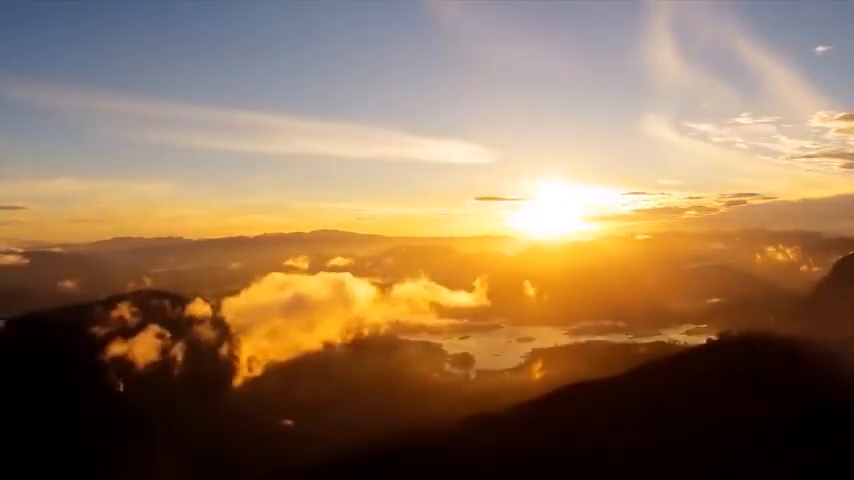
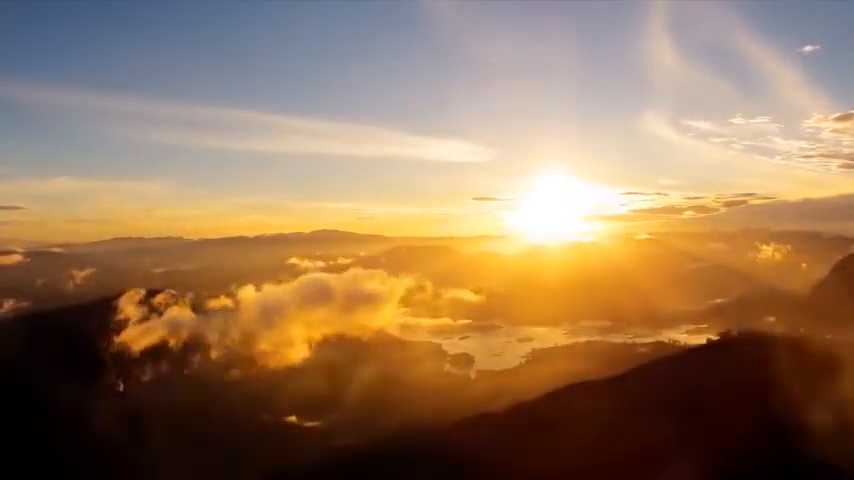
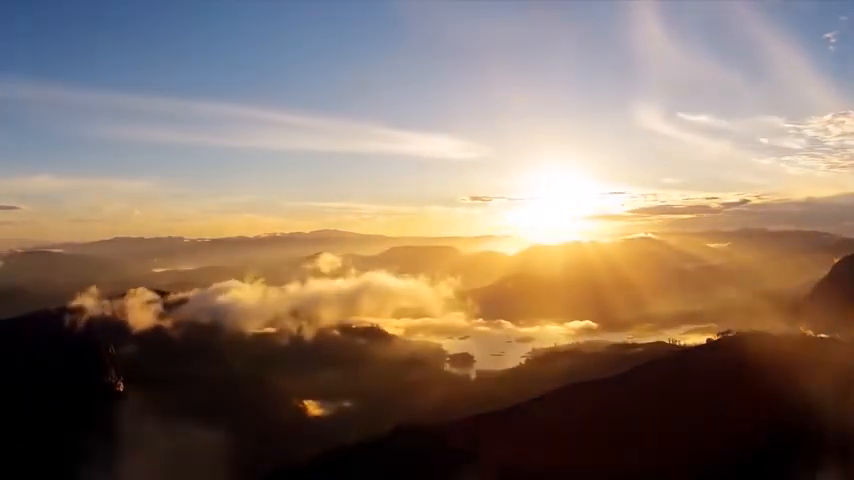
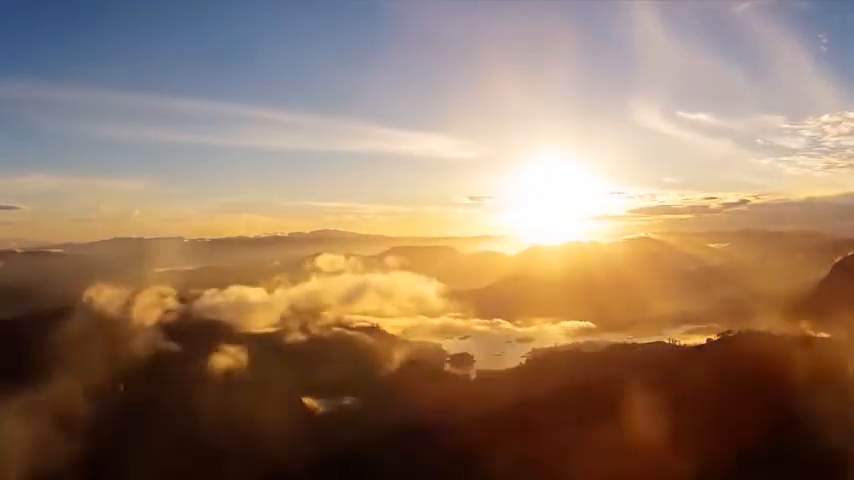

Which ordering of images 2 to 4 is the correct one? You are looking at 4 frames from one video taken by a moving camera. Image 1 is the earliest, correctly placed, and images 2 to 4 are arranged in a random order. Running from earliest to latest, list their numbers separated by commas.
2, 3, 4
